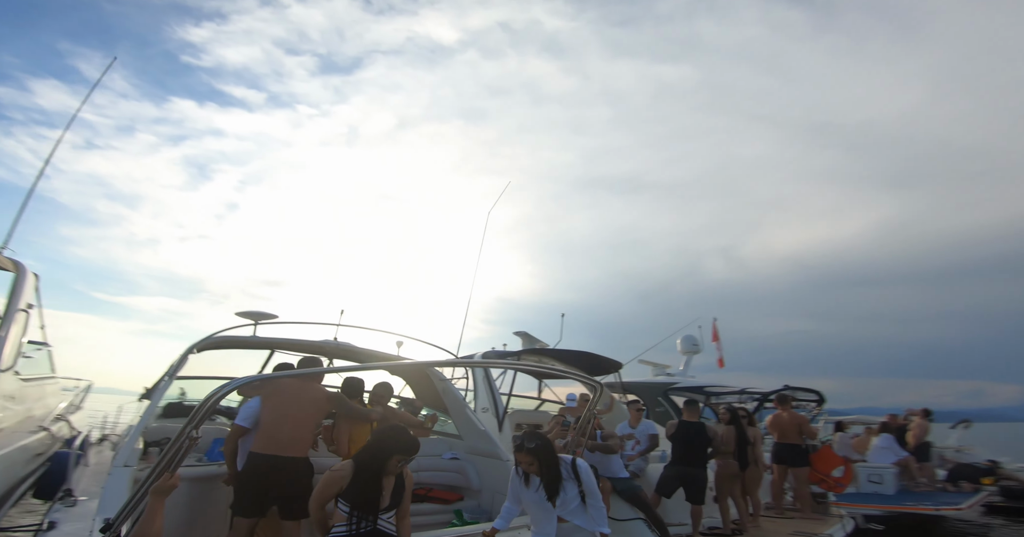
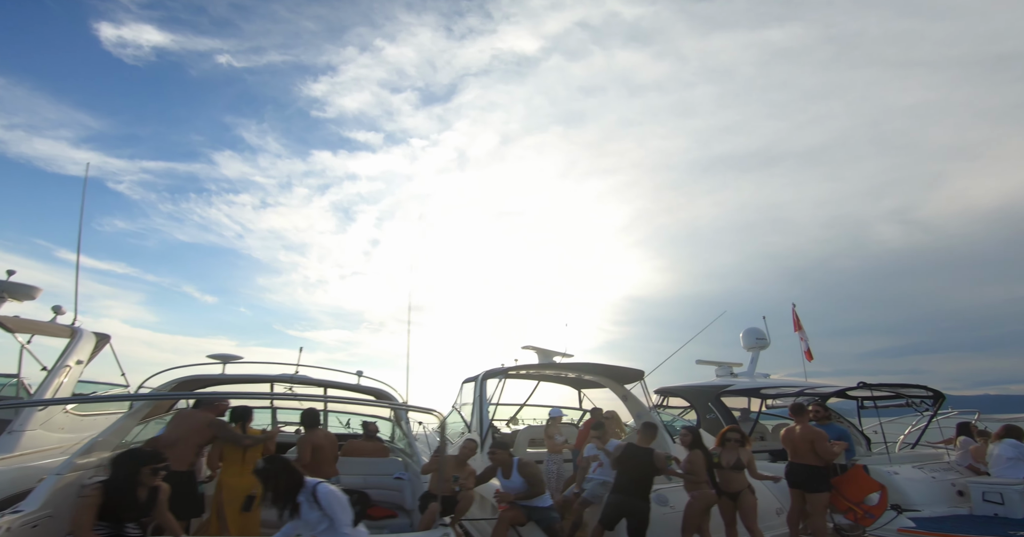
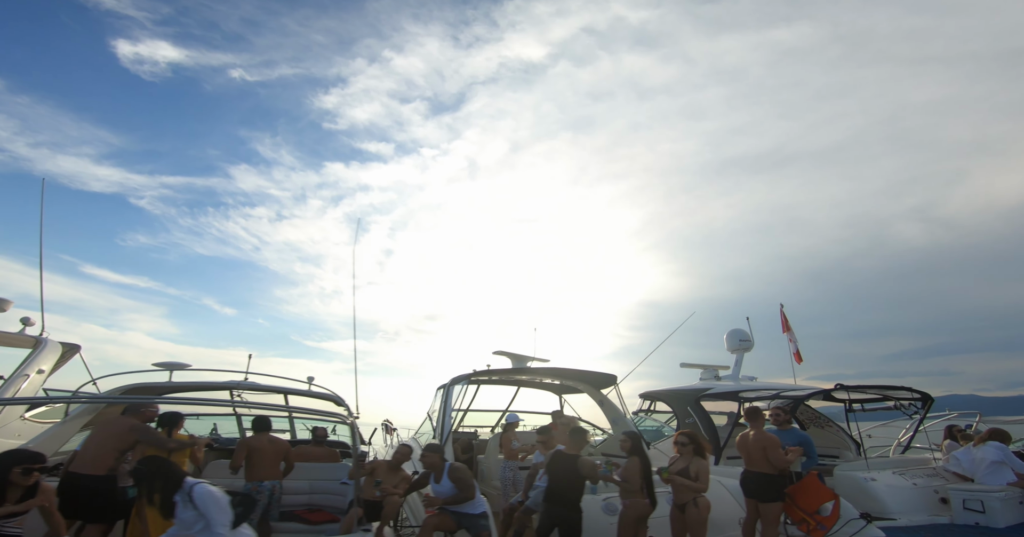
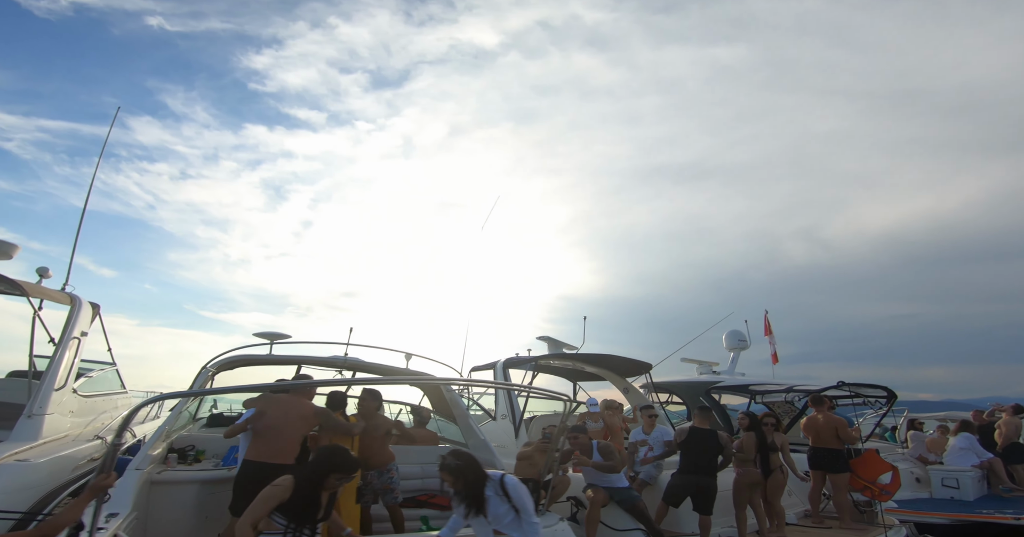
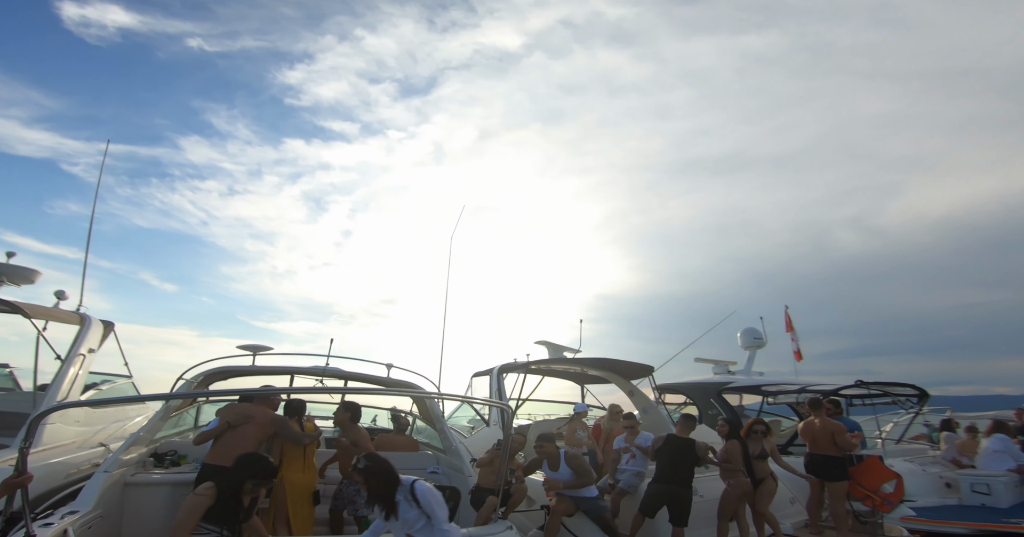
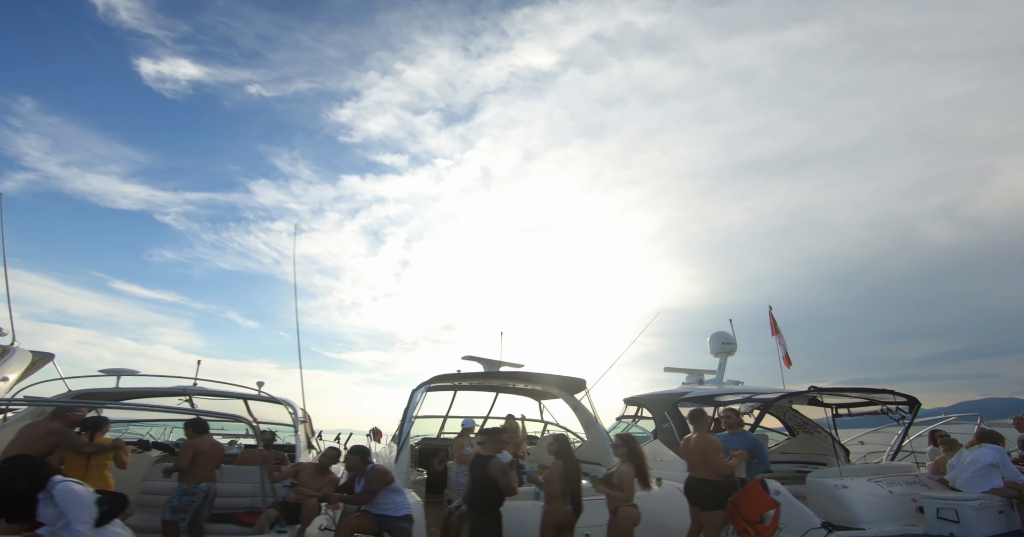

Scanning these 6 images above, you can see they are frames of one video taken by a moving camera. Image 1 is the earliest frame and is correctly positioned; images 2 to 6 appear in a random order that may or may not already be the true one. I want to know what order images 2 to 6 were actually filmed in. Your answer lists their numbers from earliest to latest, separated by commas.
4, 5, 2, 3, 6
